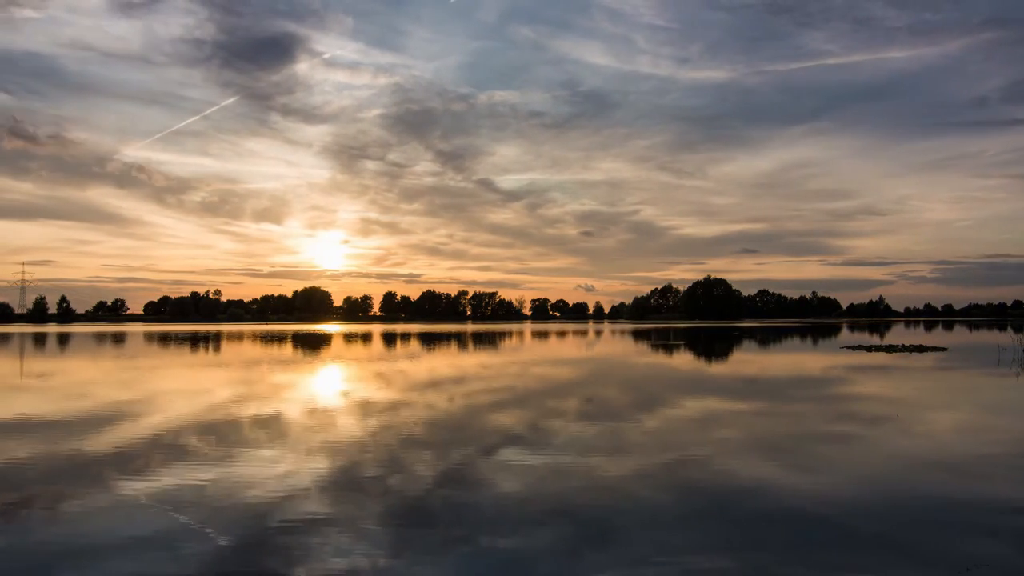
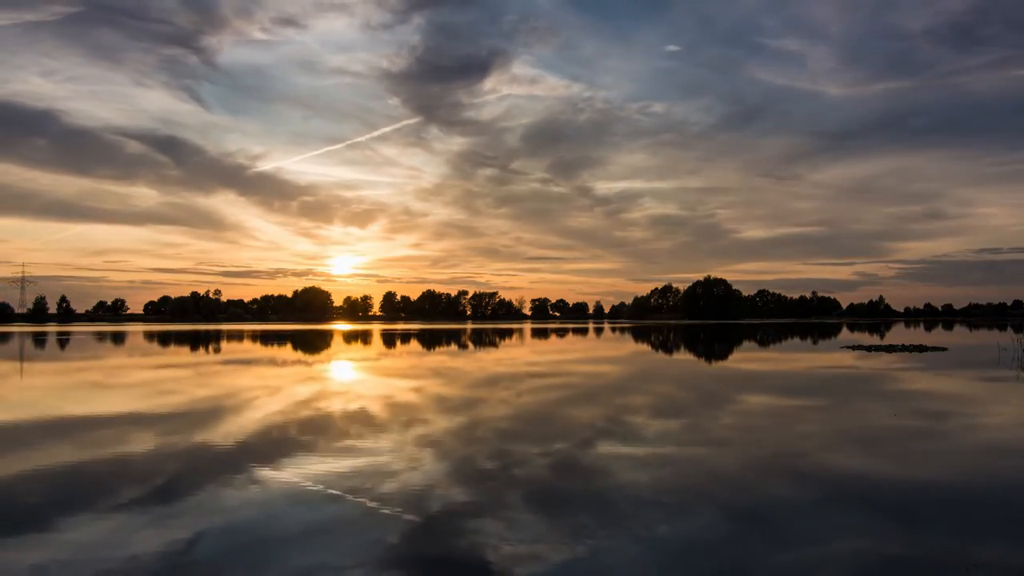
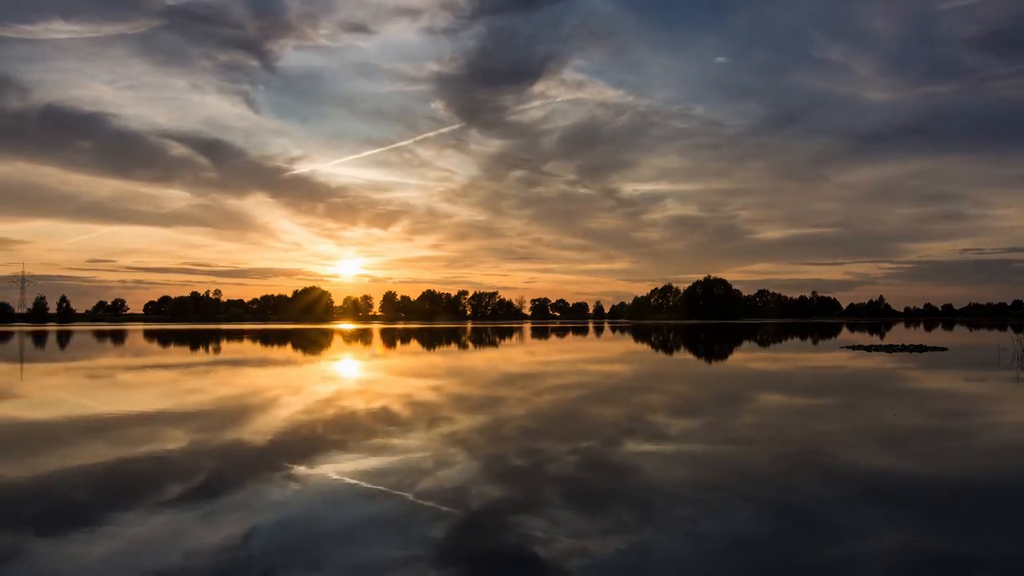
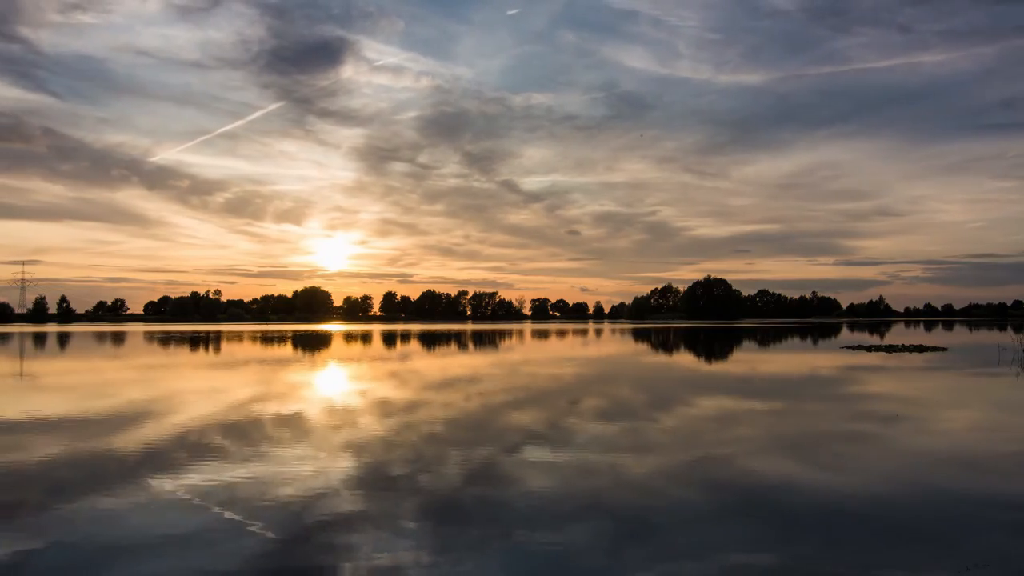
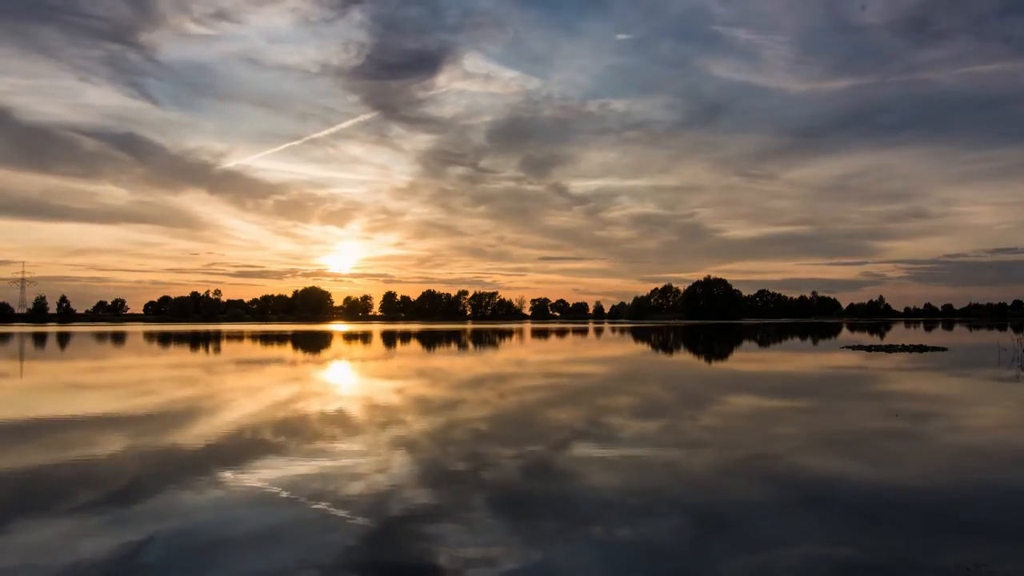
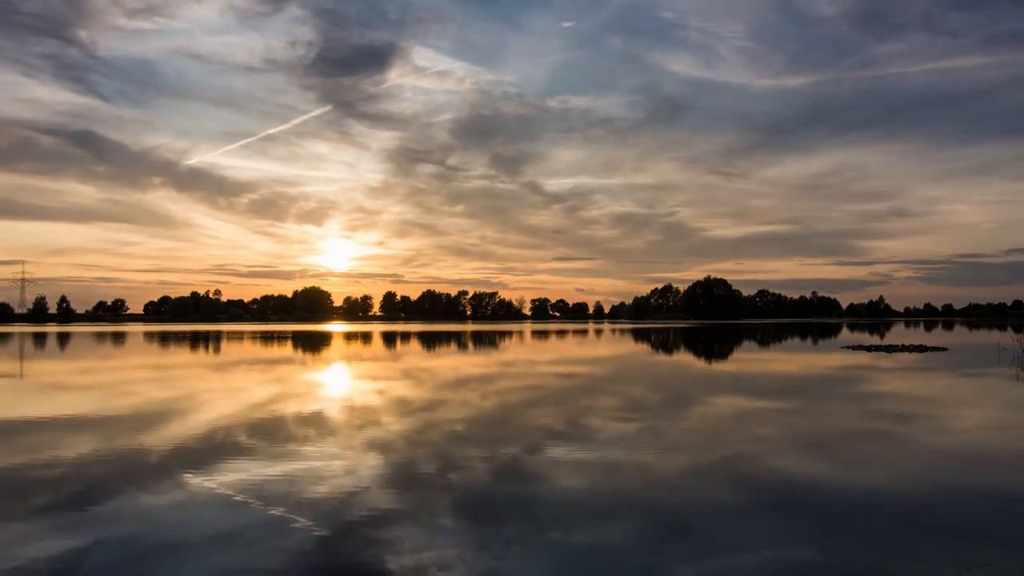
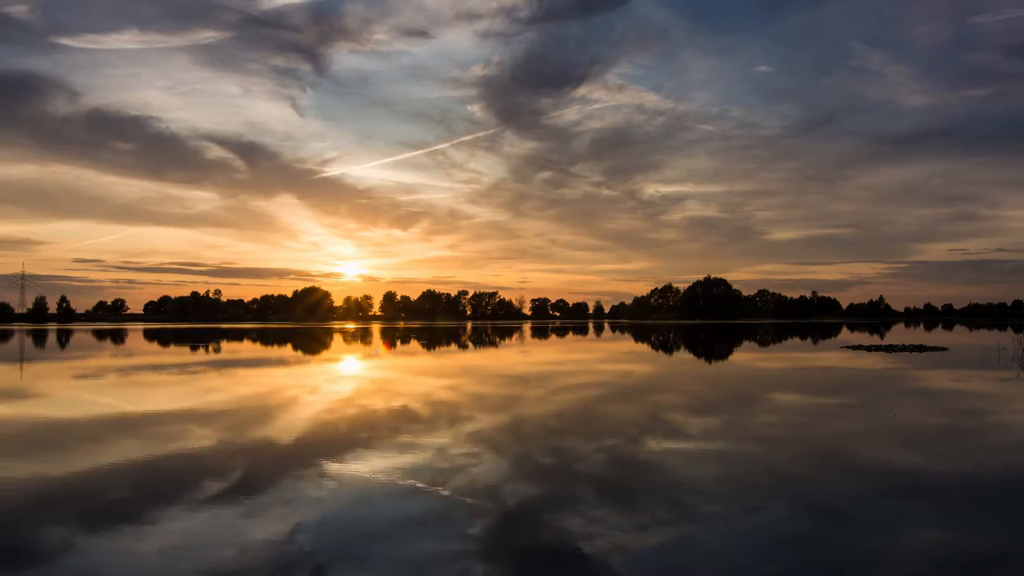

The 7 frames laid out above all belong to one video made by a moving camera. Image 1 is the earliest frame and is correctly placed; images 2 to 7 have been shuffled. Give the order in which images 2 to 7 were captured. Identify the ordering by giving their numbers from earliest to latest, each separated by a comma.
4, 6, 5, 2, 3, 7
